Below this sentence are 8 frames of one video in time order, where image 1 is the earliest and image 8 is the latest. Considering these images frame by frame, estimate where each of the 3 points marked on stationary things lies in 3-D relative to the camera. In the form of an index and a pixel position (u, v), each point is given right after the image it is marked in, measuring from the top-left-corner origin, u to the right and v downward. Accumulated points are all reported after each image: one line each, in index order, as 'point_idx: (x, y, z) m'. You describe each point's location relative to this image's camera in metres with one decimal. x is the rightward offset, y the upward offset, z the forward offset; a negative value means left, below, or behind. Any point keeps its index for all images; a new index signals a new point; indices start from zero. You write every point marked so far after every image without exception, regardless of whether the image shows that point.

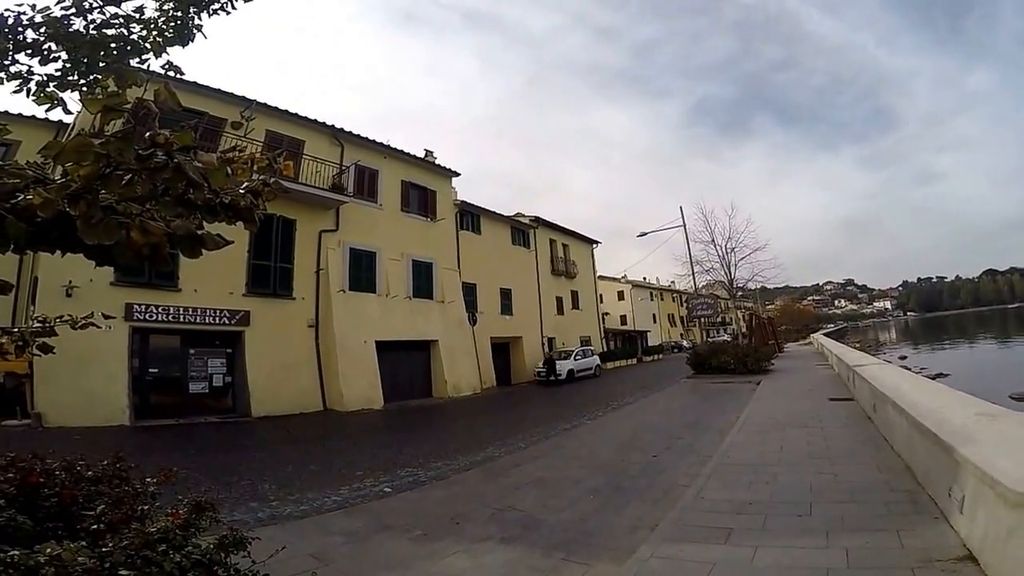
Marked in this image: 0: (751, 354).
0: (+7.1, -1.8, +19.0) m
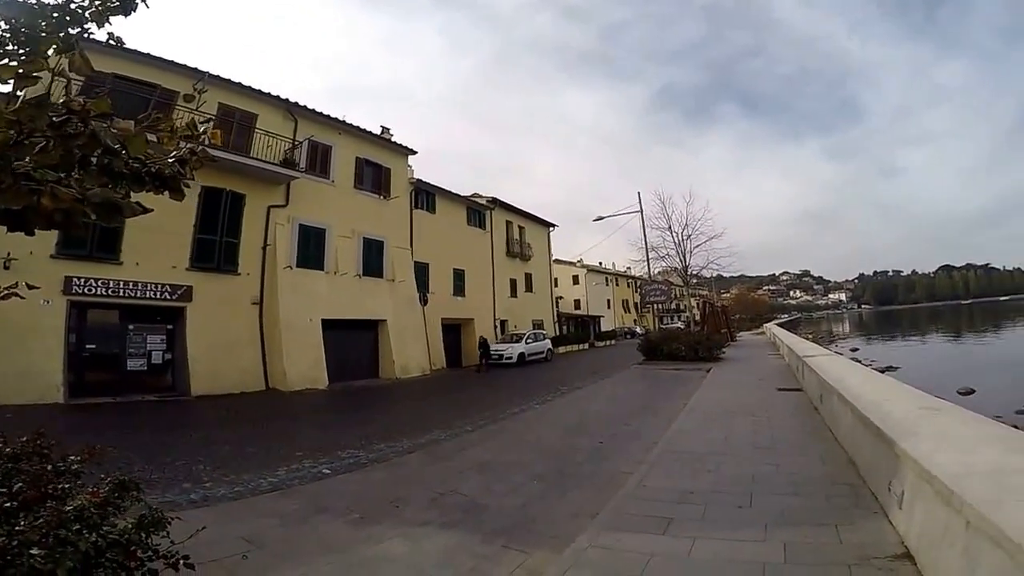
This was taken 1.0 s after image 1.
0: (+5.7, -1.5, +19.4) m
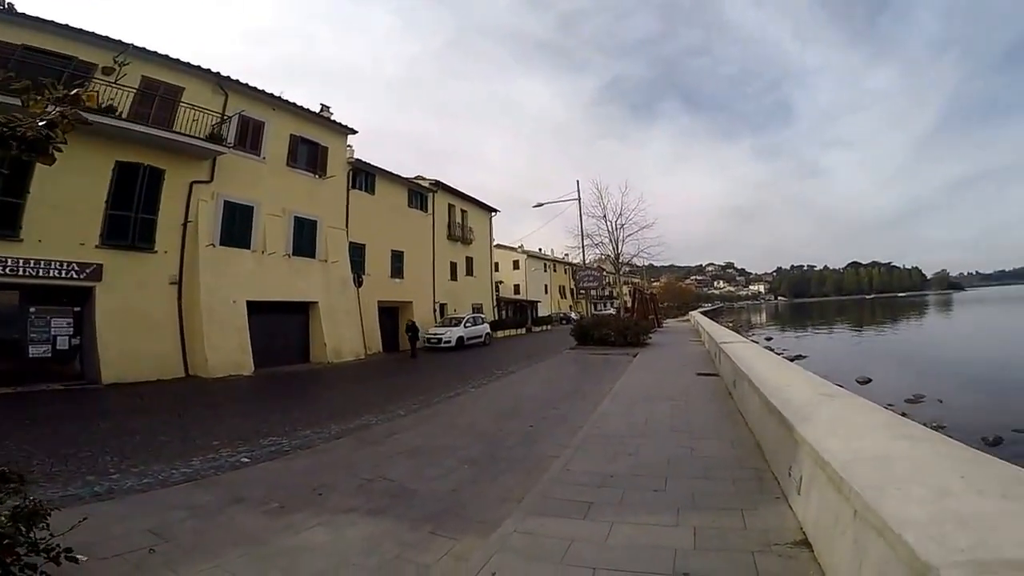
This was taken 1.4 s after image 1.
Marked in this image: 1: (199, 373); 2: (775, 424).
0: (+3.7, -1.2, +19.8) m
1: (-7.2, -2.0, +14.4) m
2: (+2.0, -1.0, +4.9) m
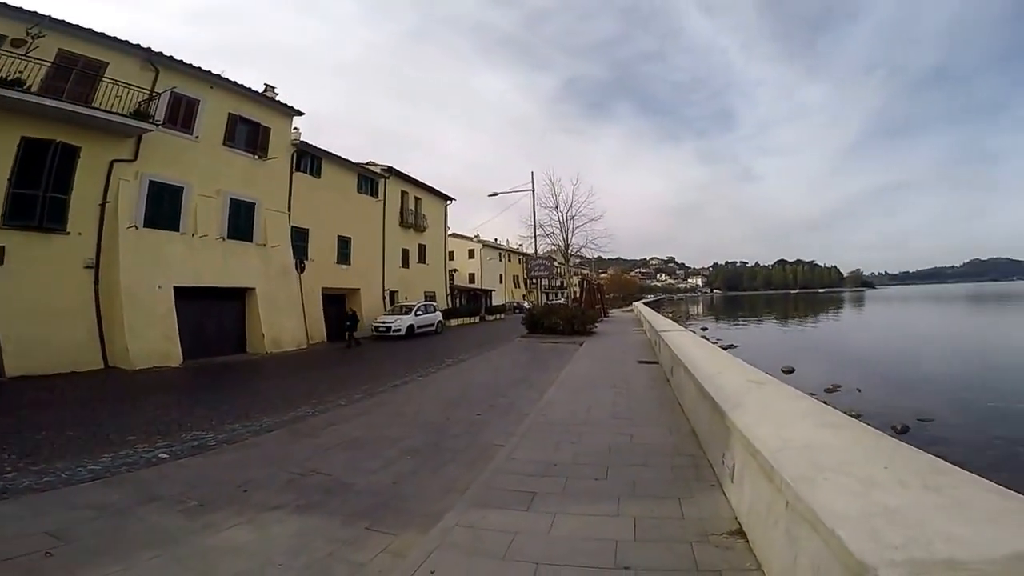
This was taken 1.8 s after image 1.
0: (+2.1, -0.9, +20.0) m
1: (-8.4, -1.7, +13.7) m
2: (+1.5, -1.0, +4.9) m
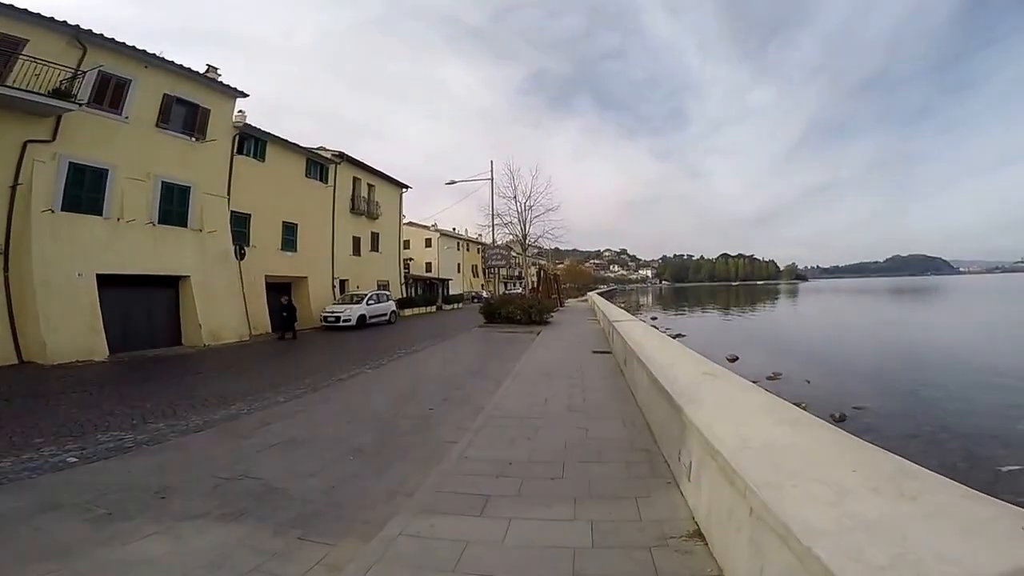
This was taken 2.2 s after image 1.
0: (+0.7, -0.6, +19.9) m
1: (-9.3, -1.4, +12.9) m
2: (+1.2, -0.9, +4.8) m
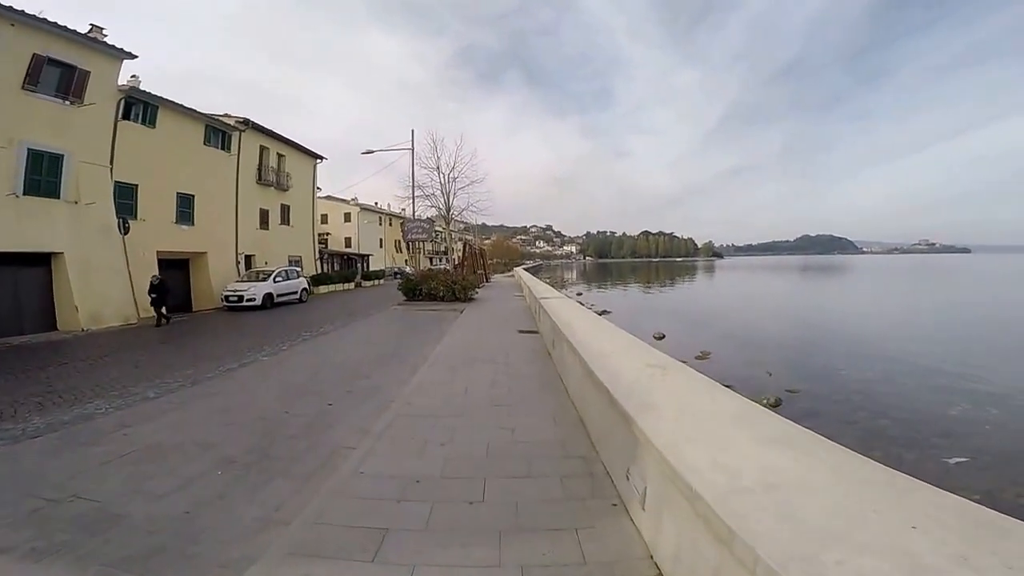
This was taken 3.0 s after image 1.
0: (-1.6, +0.1, +19.0) m
1: (-10.7, -1.0, +10.9) m
2: (+0.6, -0.7, +4.1) m
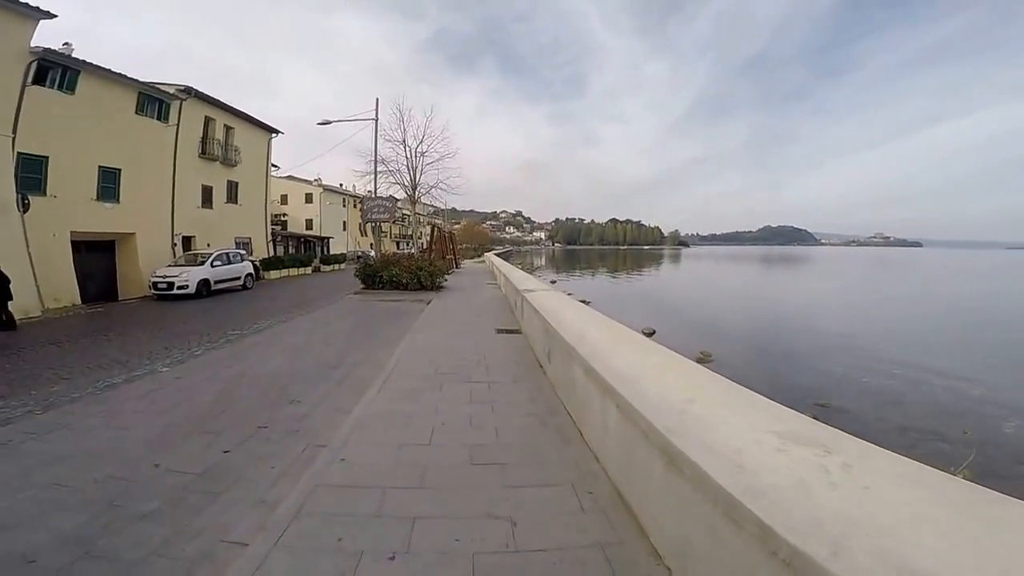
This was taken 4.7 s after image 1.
0: (-2.3, +0.5, +17.0) m
1: (-11.0, -0.8, +8.5) m
2: (+0.6, -0.7, +2.3) m
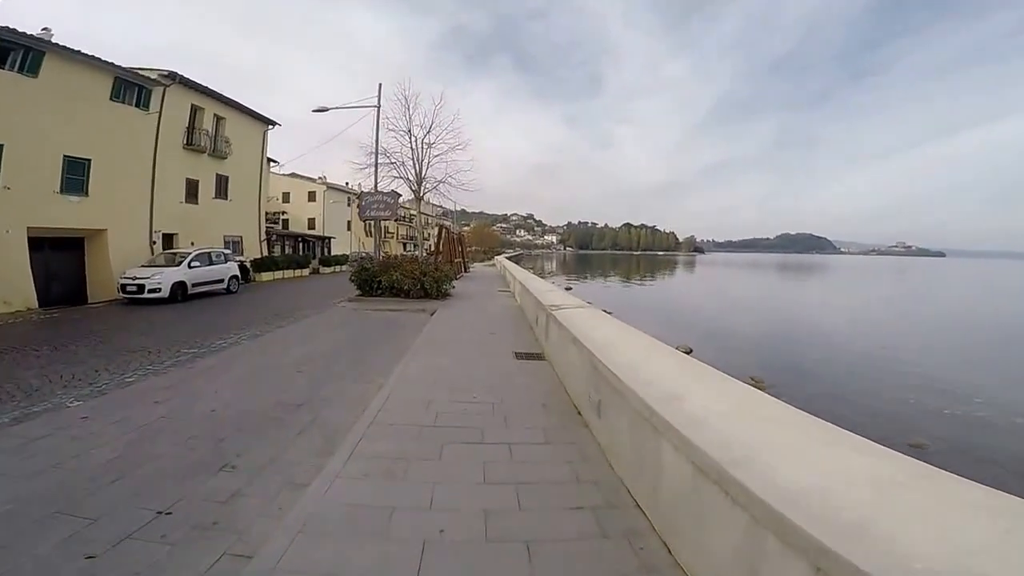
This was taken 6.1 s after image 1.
0: (-2.0, +0.3, +15.3) m
1: (-10.8, -0.7, +6.9) m
2: (+0.8, -0.9, +0.5) m
